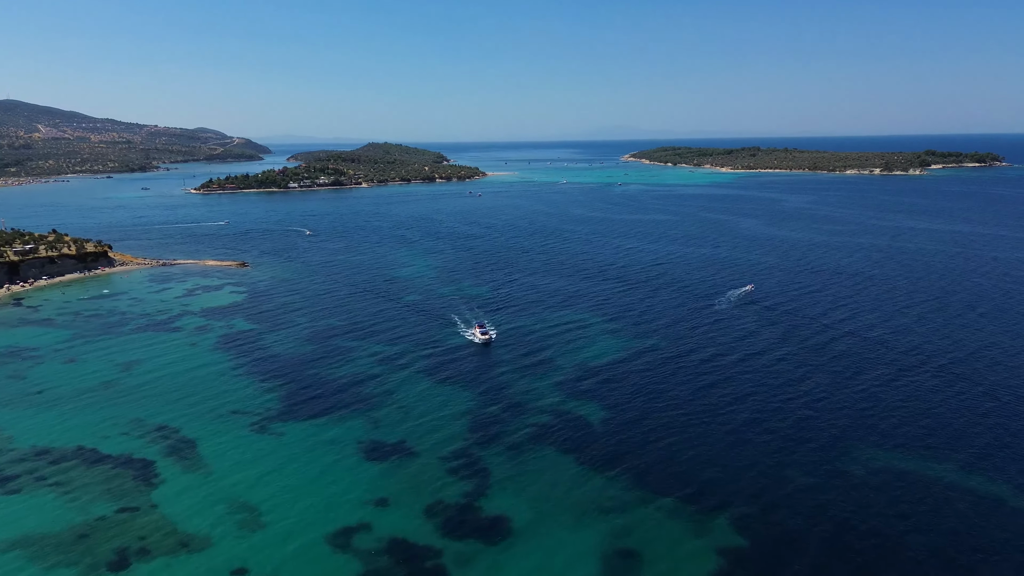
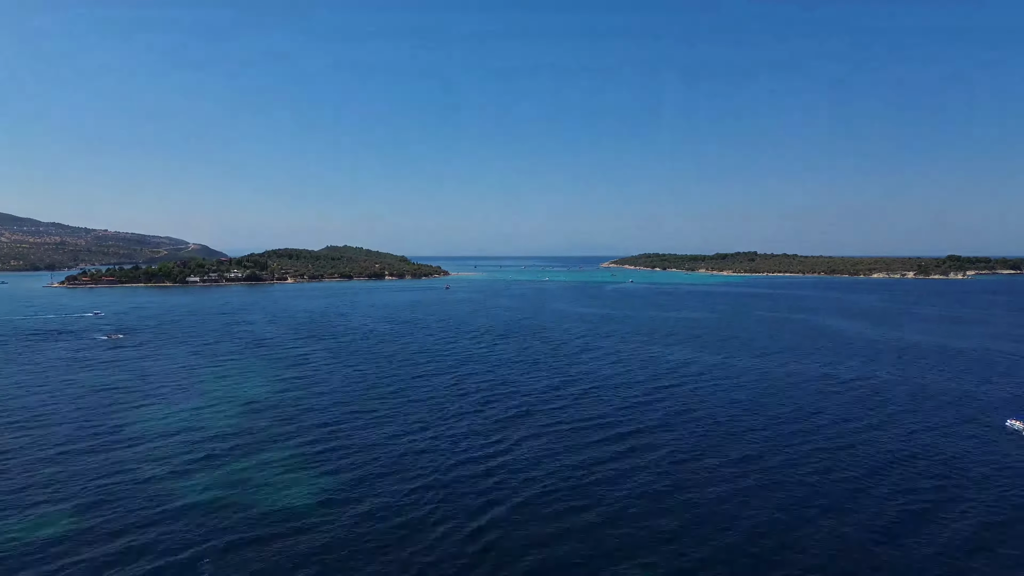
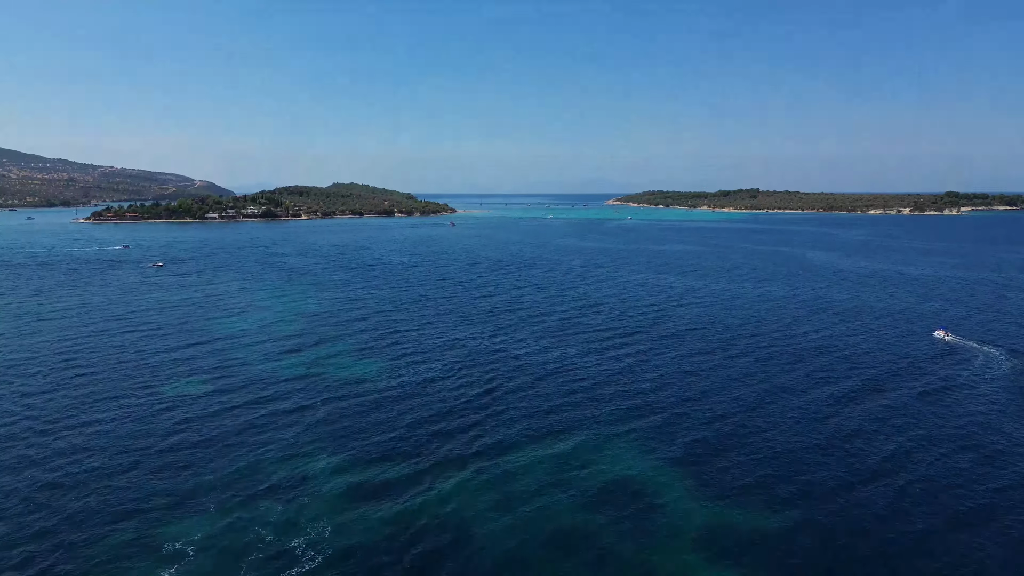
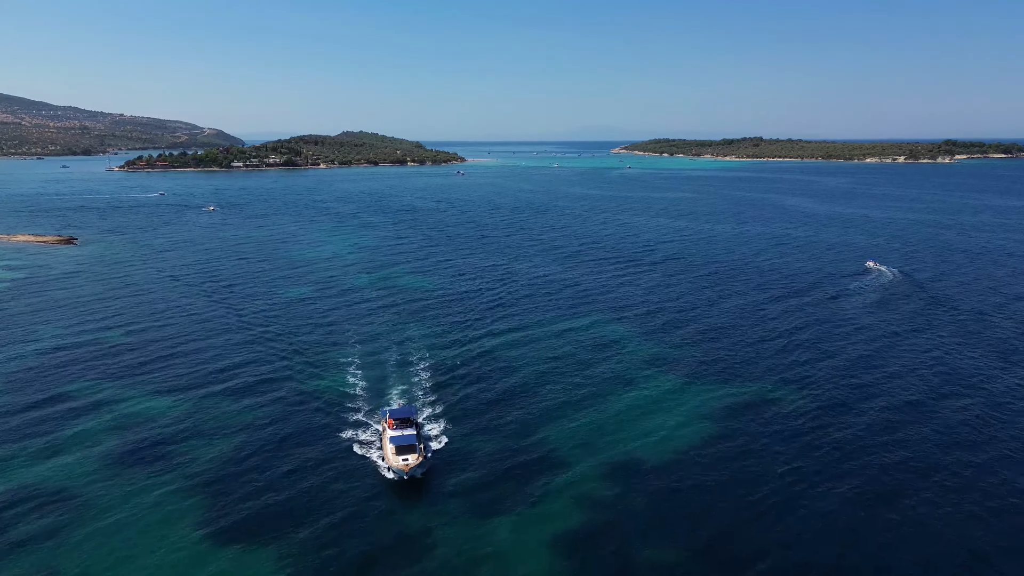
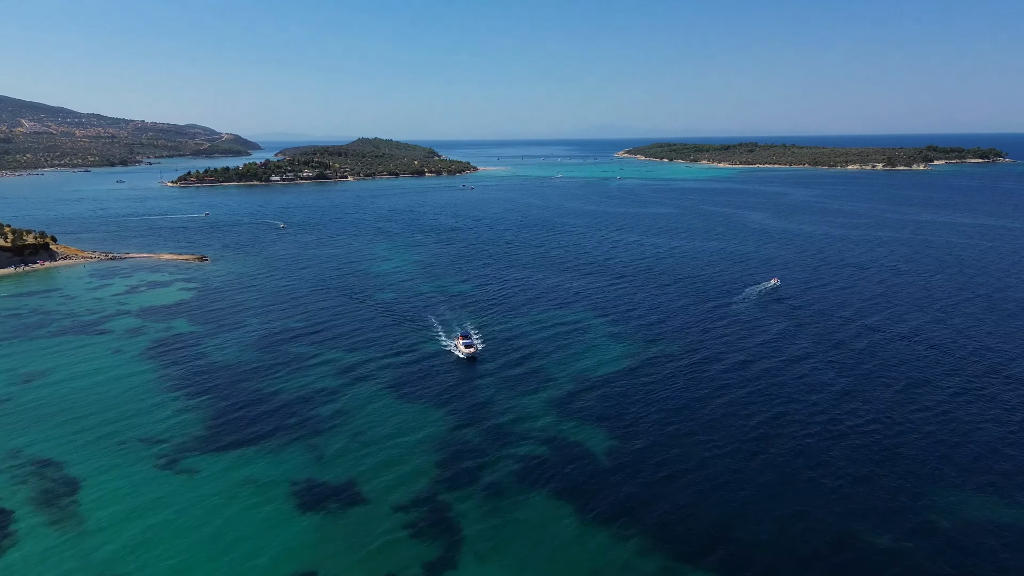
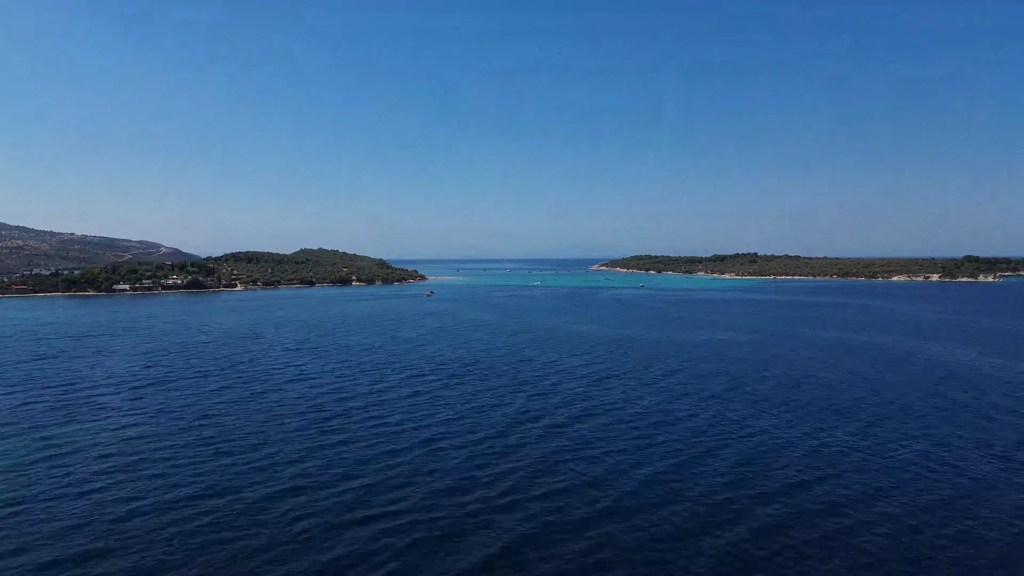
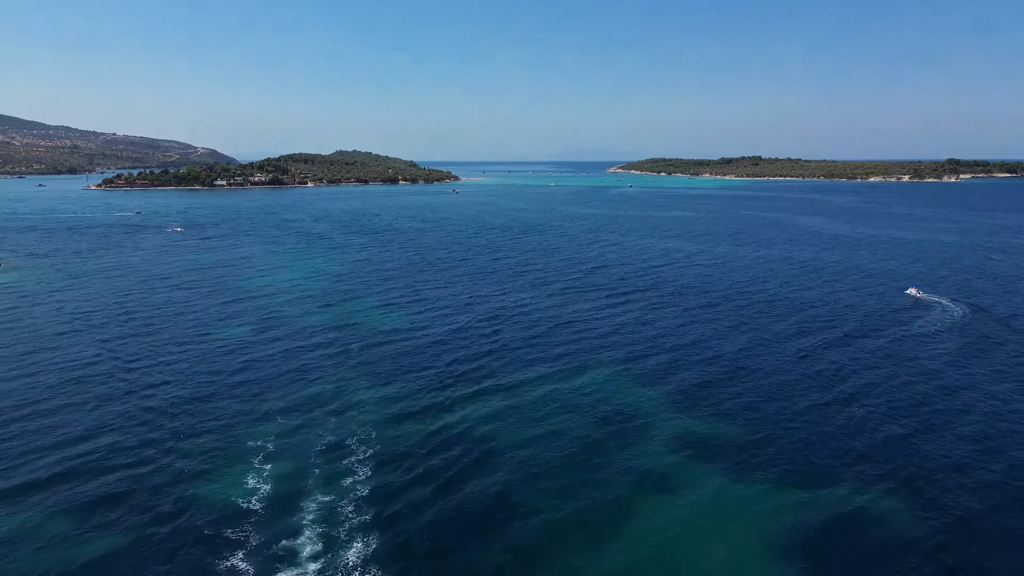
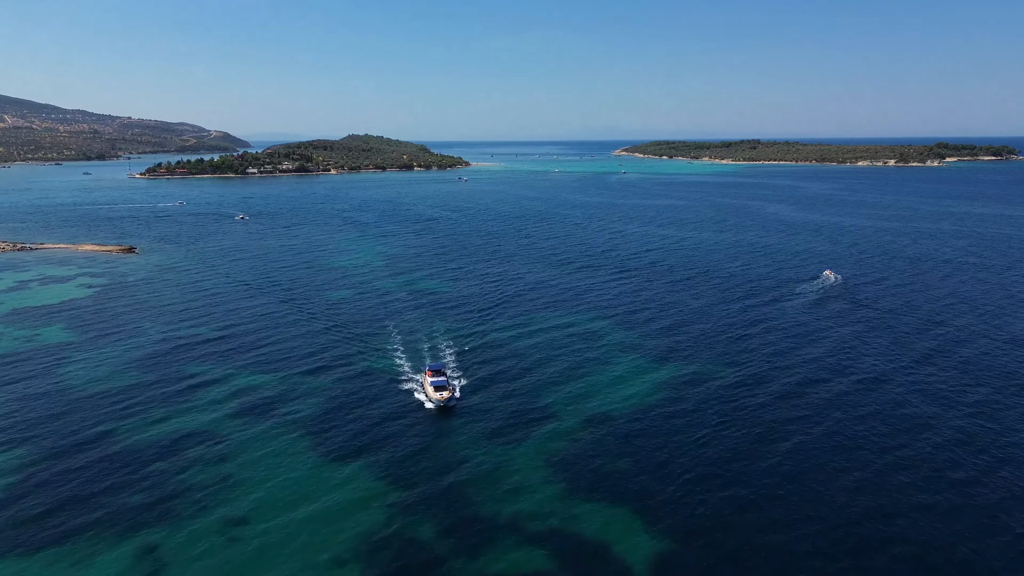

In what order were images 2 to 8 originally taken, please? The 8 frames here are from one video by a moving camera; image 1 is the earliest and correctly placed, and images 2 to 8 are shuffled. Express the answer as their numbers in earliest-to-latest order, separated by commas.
5, 8, 4, 7, 3, 2, 6
